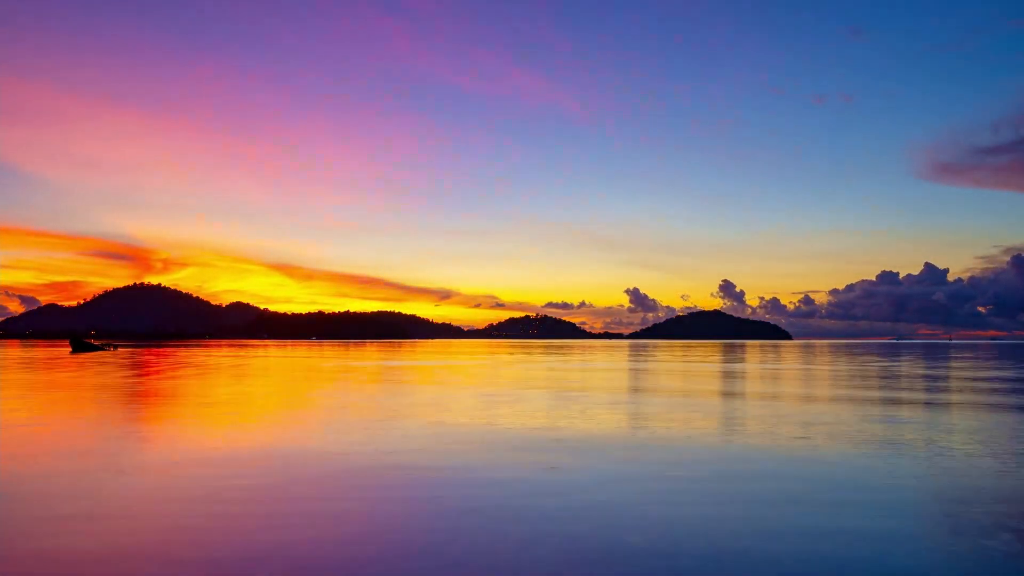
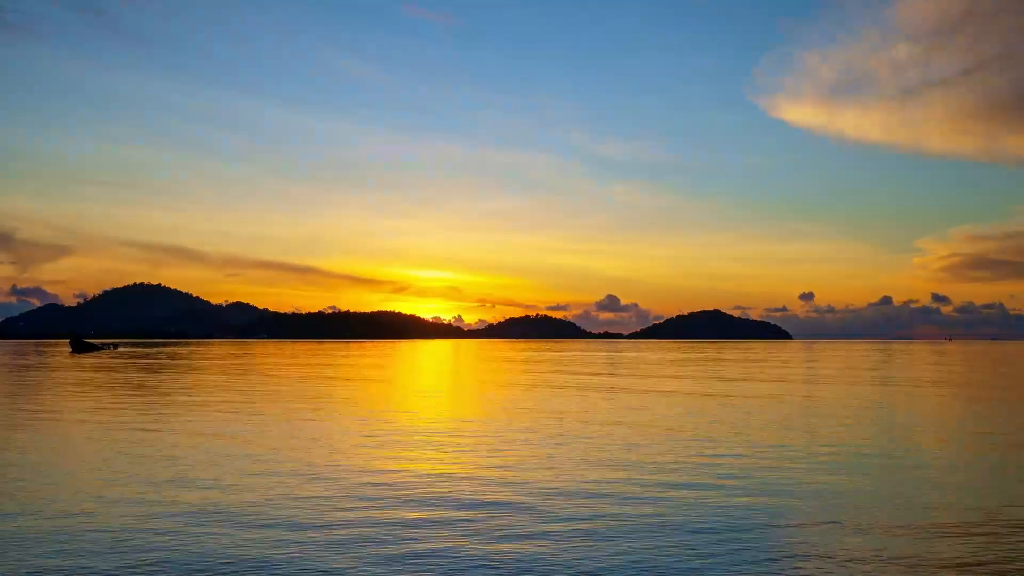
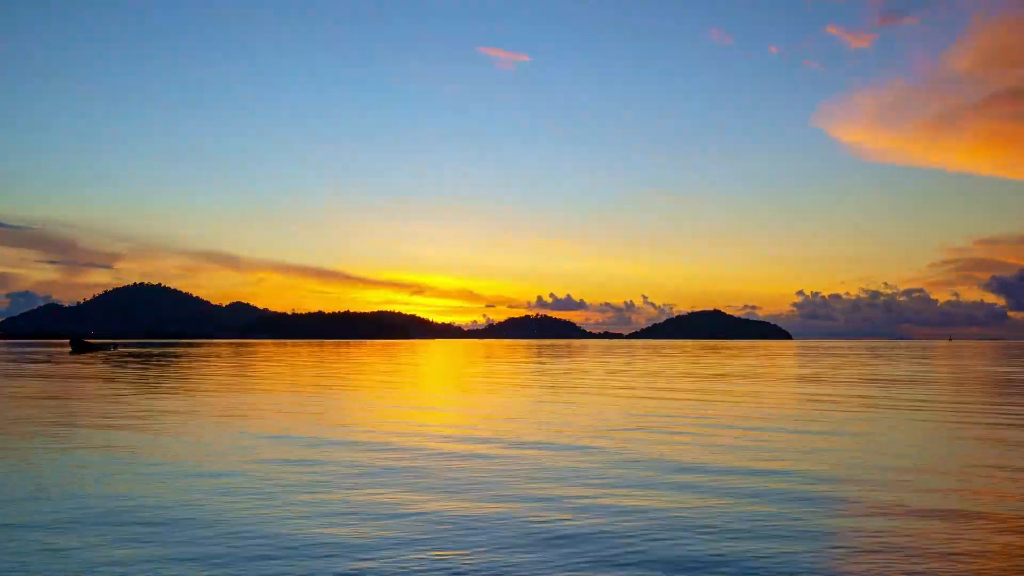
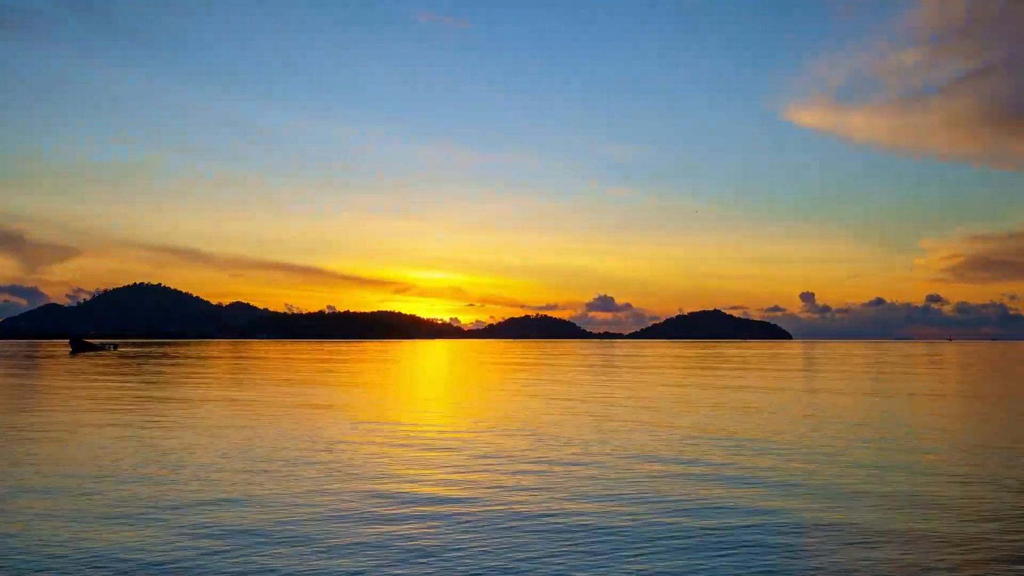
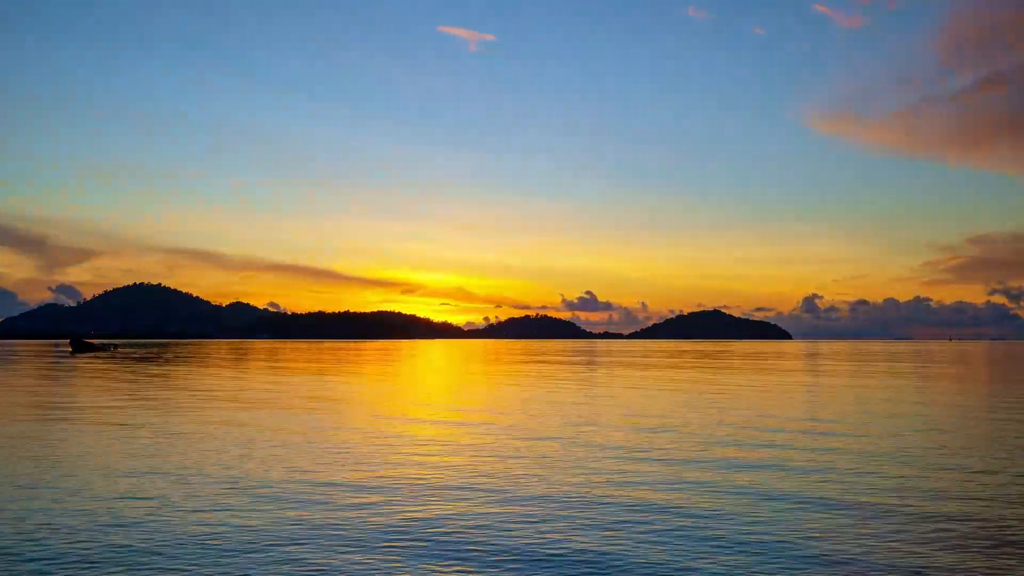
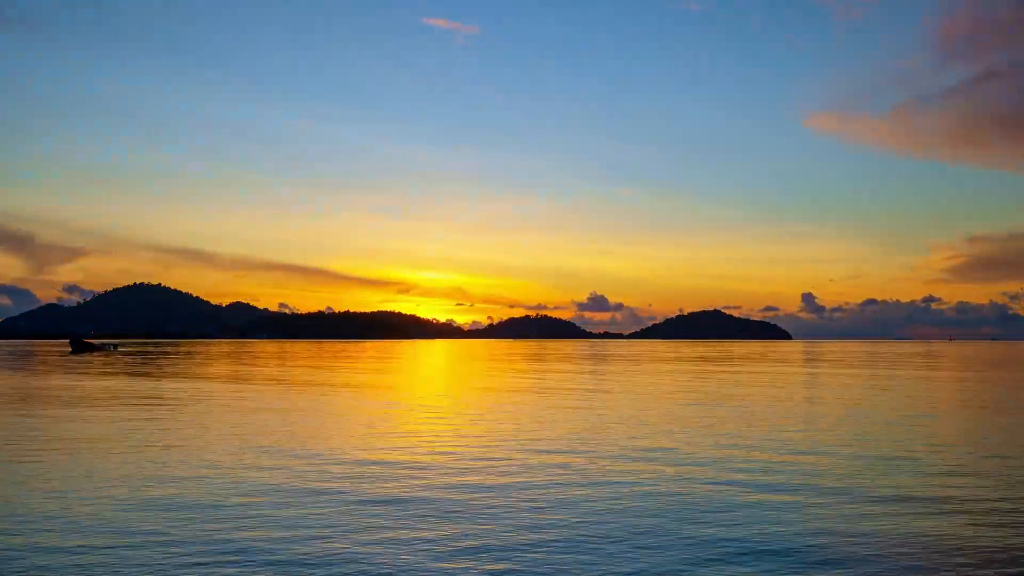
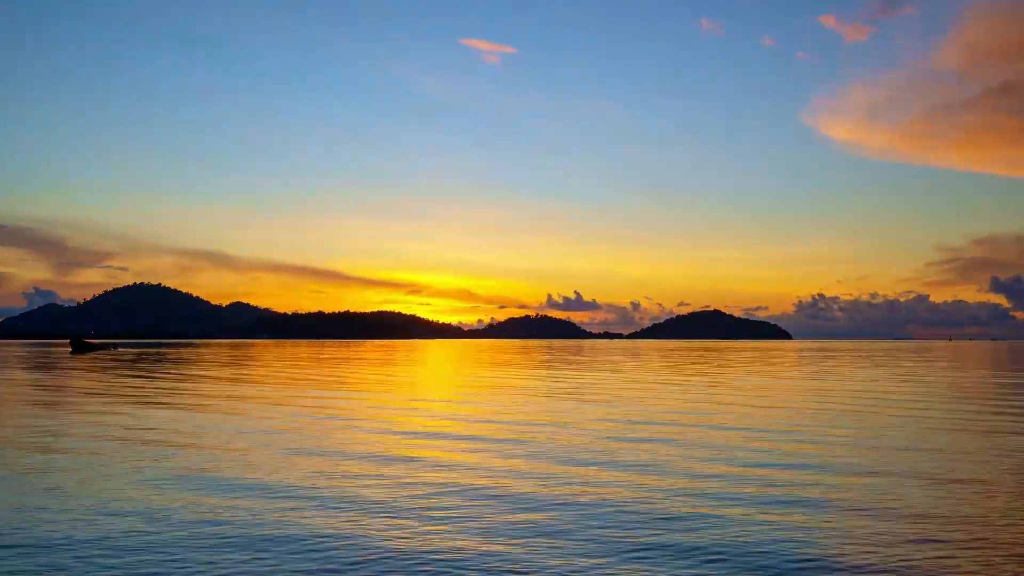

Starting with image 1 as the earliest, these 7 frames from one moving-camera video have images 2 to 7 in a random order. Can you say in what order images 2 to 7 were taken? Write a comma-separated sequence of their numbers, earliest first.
3, 7, 5, 6, 4, 2
